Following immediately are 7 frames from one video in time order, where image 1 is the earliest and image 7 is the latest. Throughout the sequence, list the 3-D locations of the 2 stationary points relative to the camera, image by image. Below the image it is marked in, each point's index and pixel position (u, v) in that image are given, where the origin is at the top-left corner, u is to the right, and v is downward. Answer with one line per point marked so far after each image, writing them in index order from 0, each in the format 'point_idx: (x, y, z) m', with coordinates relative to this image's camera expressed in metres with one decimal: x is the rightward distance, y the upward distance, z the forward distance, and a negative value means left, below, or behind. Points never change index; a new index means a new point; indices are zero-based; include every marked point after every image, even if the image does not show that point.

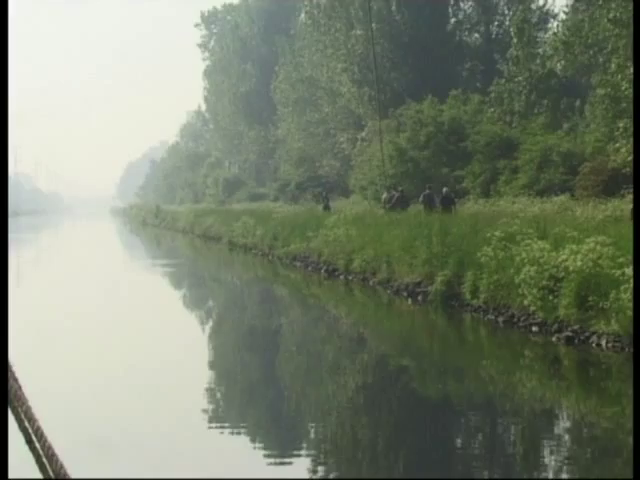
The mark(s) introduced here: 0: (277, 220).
0: (-0.5, +0.2, +16.9) m
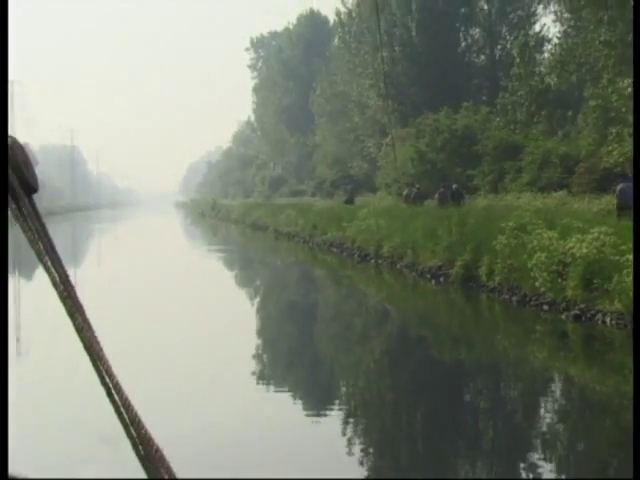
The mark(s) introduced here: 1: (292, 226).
0: (0.0, +0.3, +17.5) m
1: (-0.3, +0.2, +18.7) m
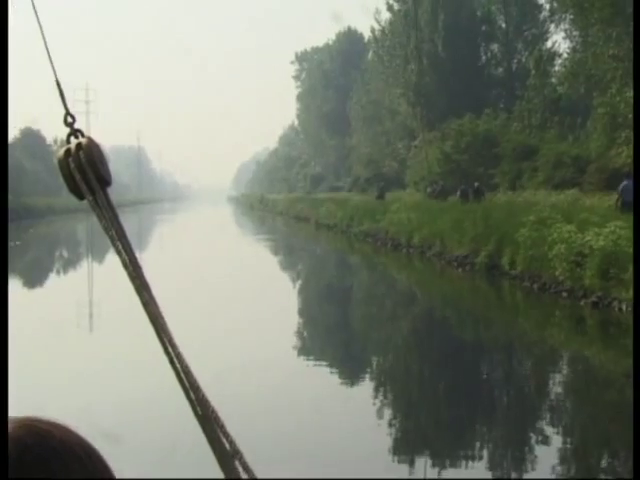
0: (+0.5, +0.4, +18.0) m
1: (+0.2, +0.3, +19.2) m
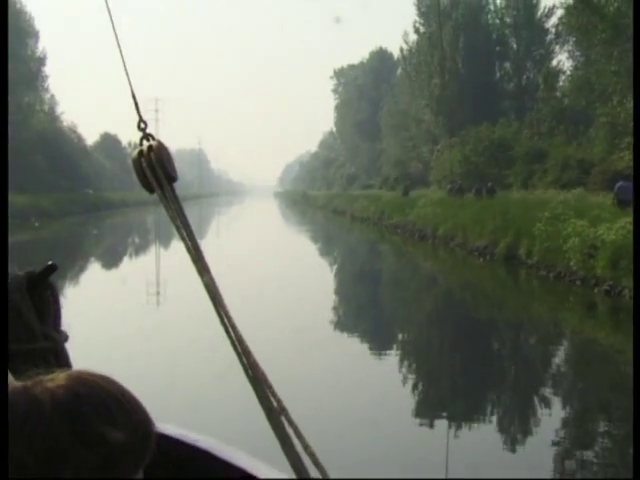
0: (+1.0, +0.5, +18.7) m
1: (+0.8, +0.3, +19.9) m
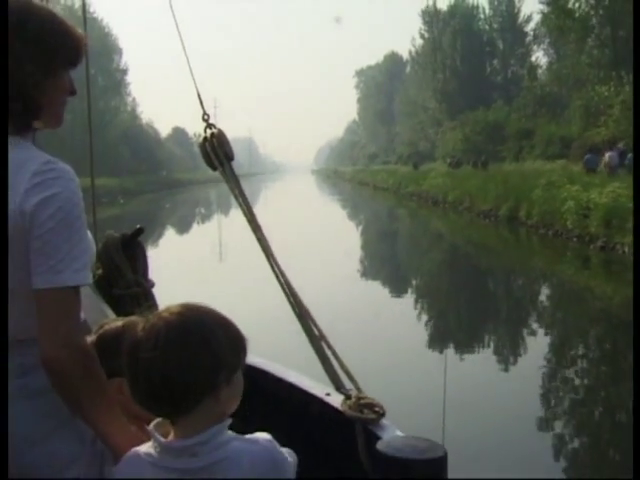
0: (+1.7, +0.8, +19.8) m
1: (+1.5, +0.7, +21.1) m
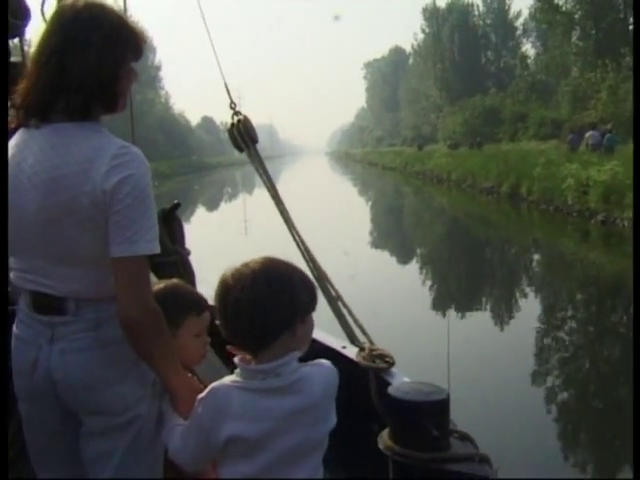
0: (+2.0, +1.1, +20.5) m
1: (+1.8, +0.9, +21.8) m
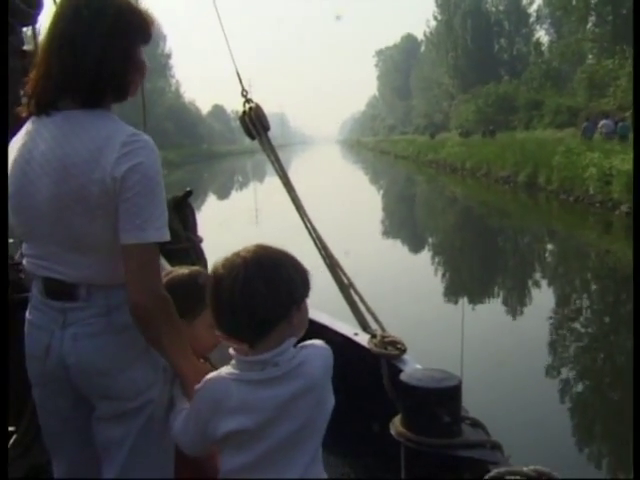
0: (+2.2, +1.2, +20.5) m
1: (+2.0, +1.0, +21.8) m
